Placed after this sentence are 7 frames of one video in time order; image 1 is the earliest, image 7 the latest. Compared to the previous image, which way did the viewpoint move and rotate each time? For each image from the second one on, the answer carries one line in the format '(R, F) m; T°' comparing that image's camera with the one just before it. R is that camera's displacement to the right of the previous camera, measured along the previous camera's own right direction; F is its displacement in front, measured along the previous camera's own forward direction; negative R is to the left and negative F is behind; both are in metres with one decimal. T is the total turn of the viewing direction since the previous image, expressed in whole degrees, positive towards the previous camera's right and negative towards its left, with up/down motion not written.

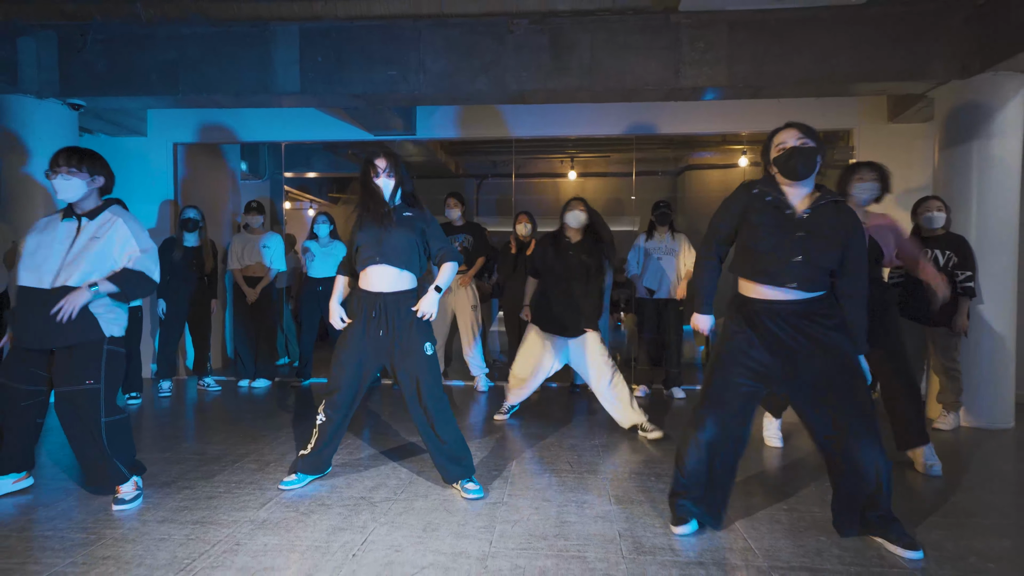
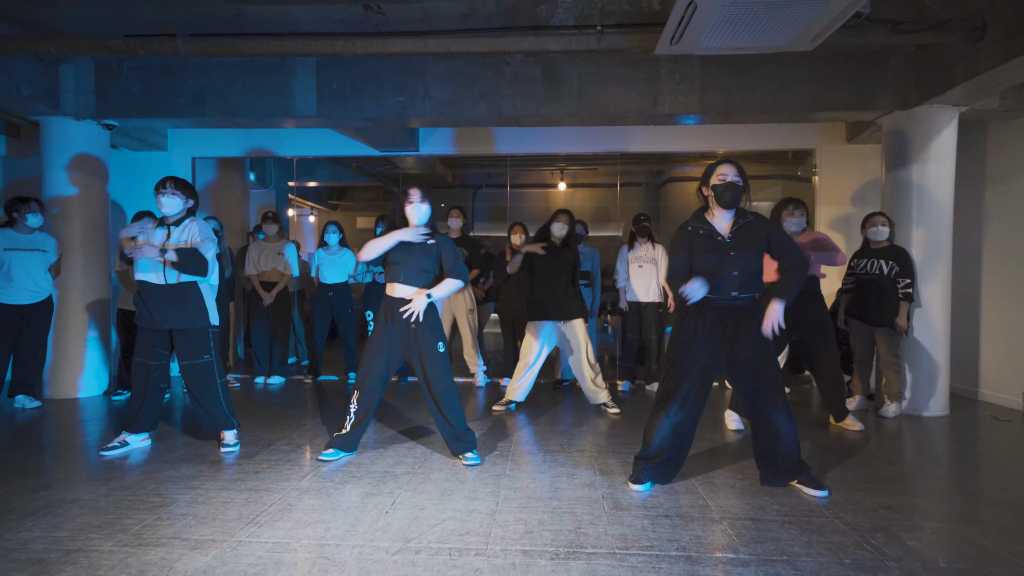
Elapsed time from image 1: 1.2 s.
(-0.1, -0.6) m; +1°
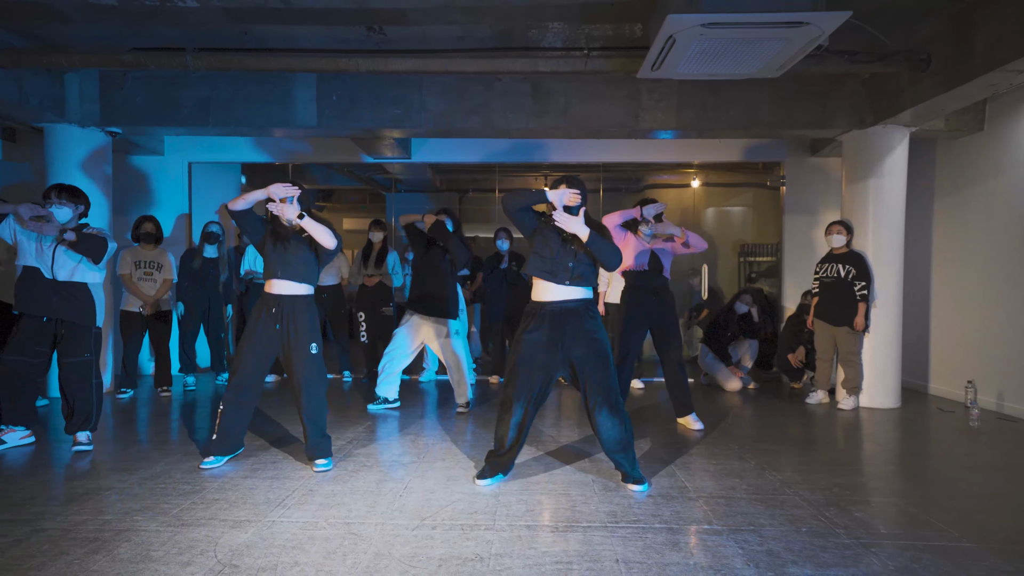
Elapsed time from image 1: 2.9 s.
(-0.1, -0.4) m; +2°
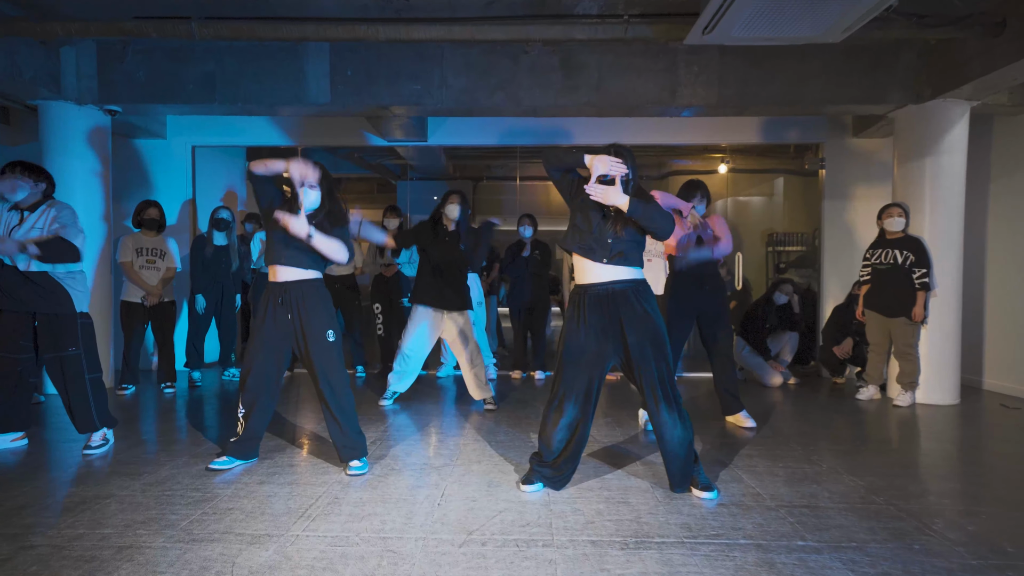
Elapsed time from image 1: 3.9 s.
(-0.2, +0.4) m; 0°
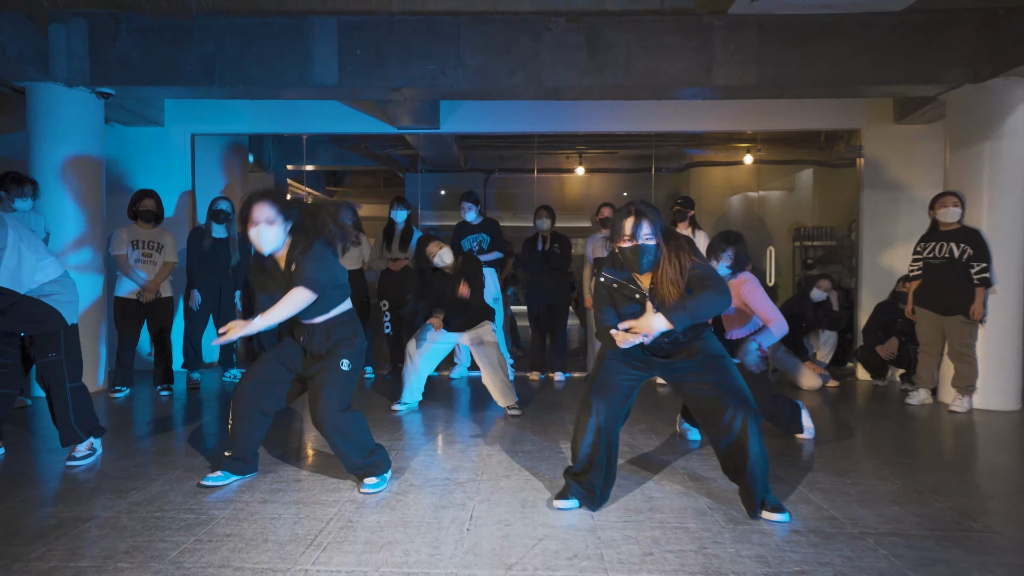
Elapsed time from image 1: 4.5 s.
(-0.2, +0.4) m; 0°
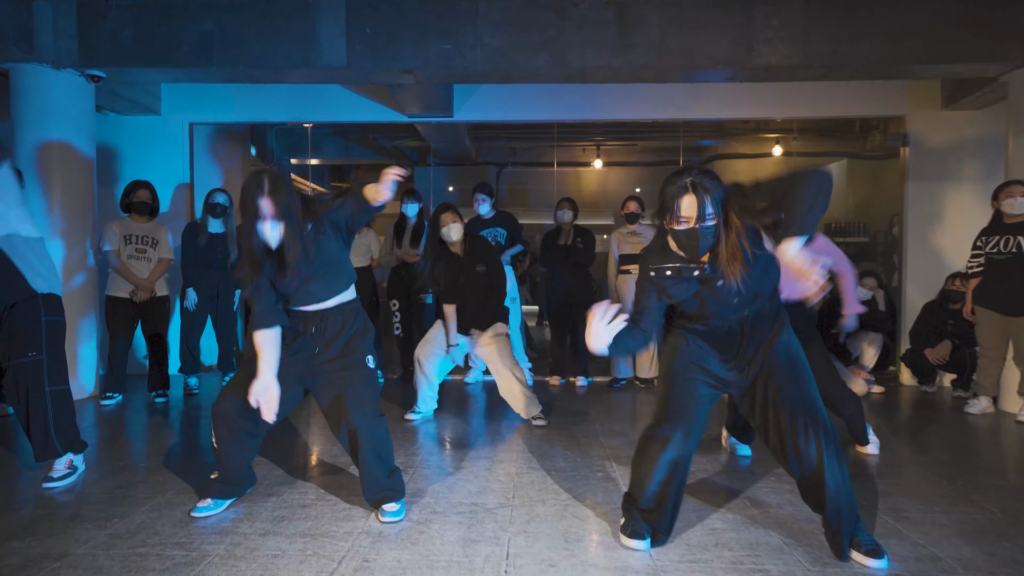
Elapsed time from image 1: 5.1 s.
(-0.1, +0.4) m; 0°
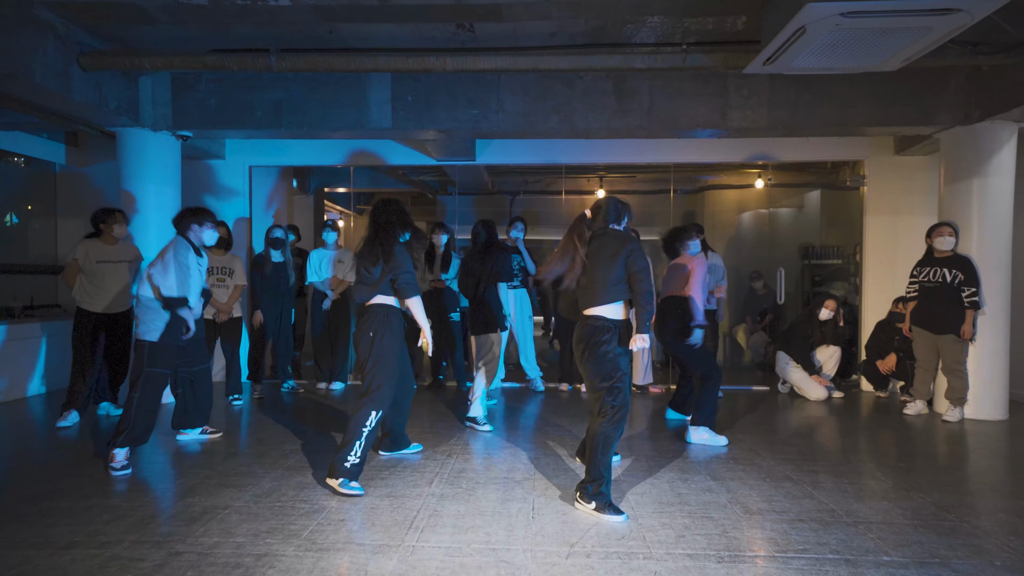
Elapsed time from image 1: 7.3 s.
(-0.1, -1.0) m; -1°
